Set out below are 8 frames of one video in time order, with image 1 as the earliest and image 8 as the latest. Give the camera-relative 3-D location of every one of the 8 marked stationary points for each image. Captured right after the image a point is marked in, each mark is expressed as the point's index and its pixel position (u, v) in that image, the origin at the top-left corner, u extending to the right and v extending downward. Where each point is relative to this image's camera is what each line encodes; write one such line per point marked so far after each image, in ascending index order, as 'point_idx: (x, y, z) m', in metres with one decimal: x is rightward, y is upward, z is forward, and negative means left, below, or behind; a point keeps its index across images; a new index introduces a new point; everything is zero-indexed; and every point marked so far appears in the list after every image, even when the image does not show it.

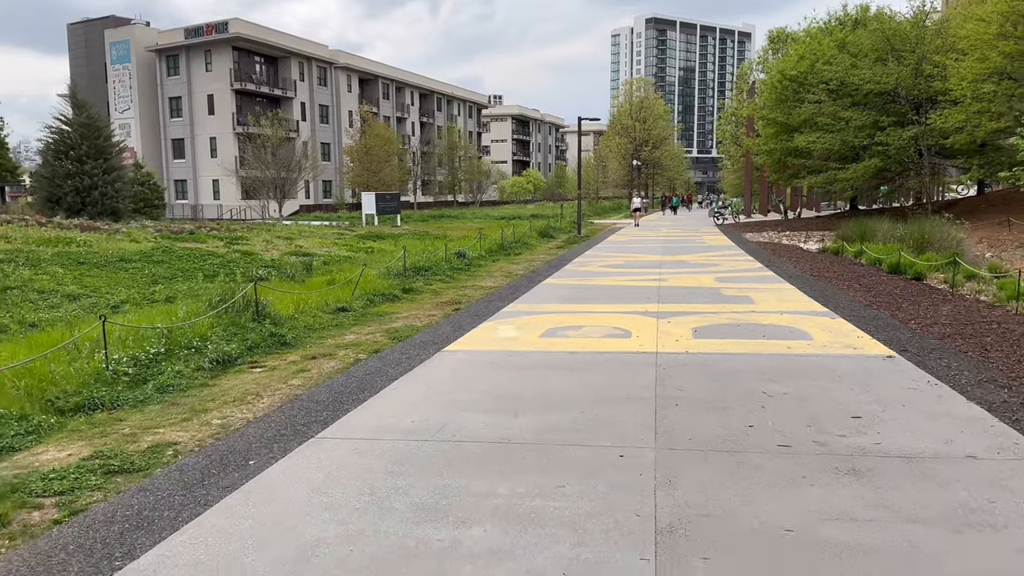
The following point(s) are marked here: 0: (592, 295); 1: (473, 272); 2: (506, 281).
0: (+1.4, -0.1, +13.3) m
1: (-0.8, +0.3, +17.6) m
2: (-0.1, +0.1, +16.0) m
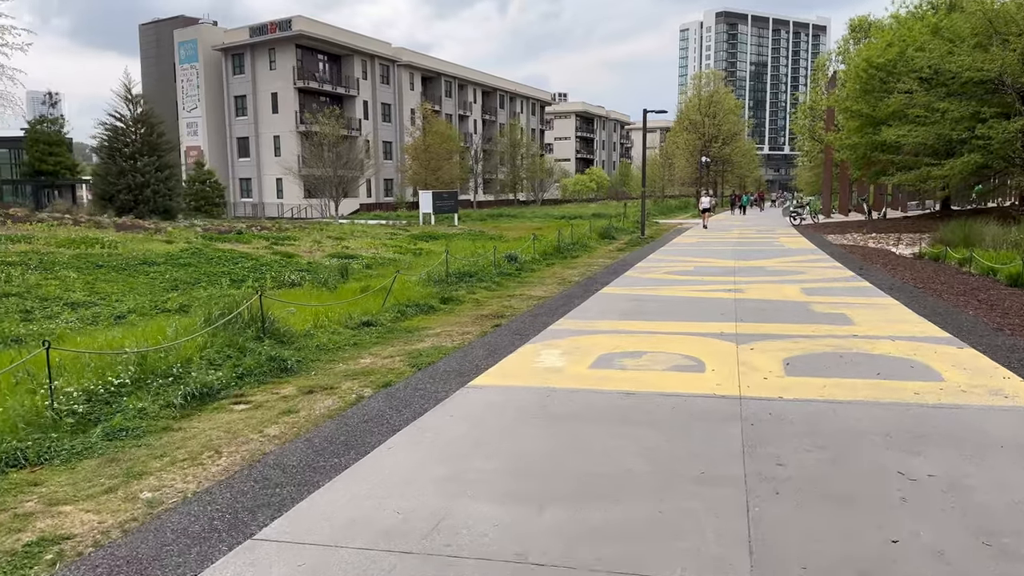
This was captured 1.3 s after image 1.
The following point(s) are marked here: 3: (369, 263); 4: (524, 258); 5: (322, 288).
0: (+2.1, -0.3, +11.5) m
1: (+0.3, +0.2, +16.0) m
2: (+0.8, 0.0, +14.3) m
3: (-3.3, +0.6, +18.7) m
4: (+0.2, +0.7, +19.4) m
5: (-3.2, 0.0, +13.8) m
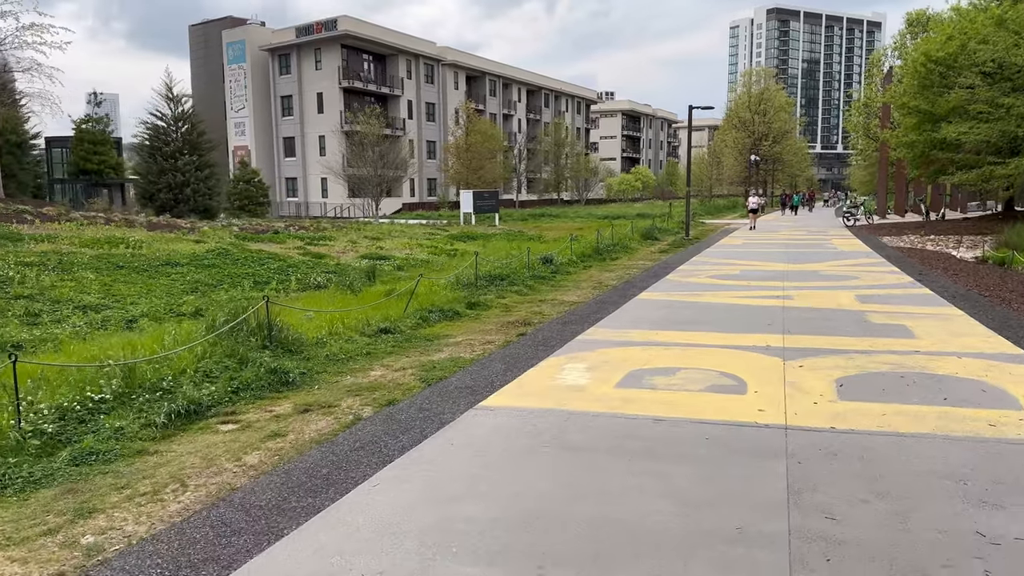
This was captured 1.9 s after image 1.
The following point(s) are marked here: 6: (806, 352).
0: (+2.5, -0.4, +10.7) m
1: (+0.9, +0.1, +15.3) m
2: (+1.4, -0.1, +13.5) m
3: (-2.5, +0.5, +18.2) m
4: (+1.0, +0.6, +18.6) m
5: (-2.7, 0.0, +13.3) m
6: (+2.9, -0.6, +8.1) m
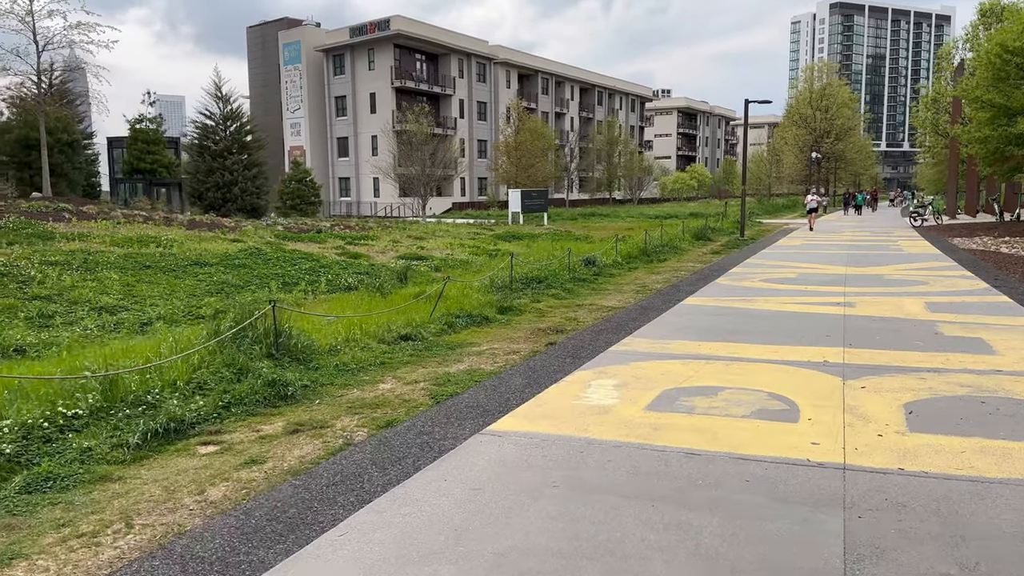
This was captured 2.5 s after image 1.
0: (+2.9, -0.5, +9.8) m
1: (+1.6, 0.0, +14.5) m
2: (+2.0, -0.2, +12.7) m
3: (-1.6, +0.5, +17.6) m
4: (+2.0, +0.6, +17.8) m
5: (-2.1, -0.1, +12.7) m
6: (+3.1, -0.7, +7.2) m
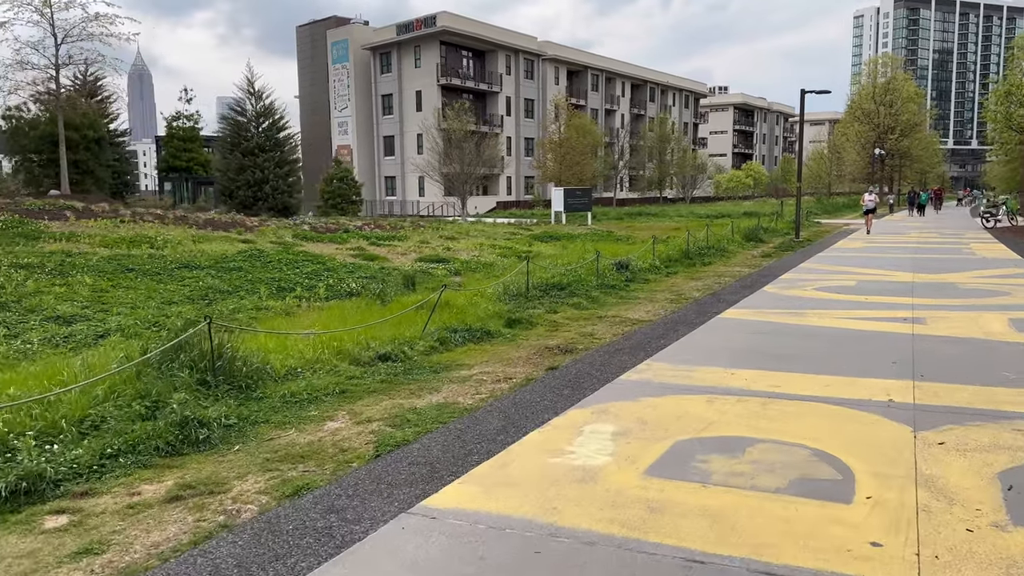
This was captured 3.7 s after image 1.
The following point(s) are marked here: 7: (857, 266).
0: (+2.9, -0.6, +8.2) m
1: (+1.9, -0.1, +13.0) m
2: (+2.2, -0.3, +11.1) m
3: (-1.1, +0.4, +16.3) m
4: (+2.5, +0.4, +16.3) m
5: (-1.9, -0.2, +11.4) m
6: (+3.0, -0.9, +5.6) m
7: (+6.9, +0.4, +16.3) m
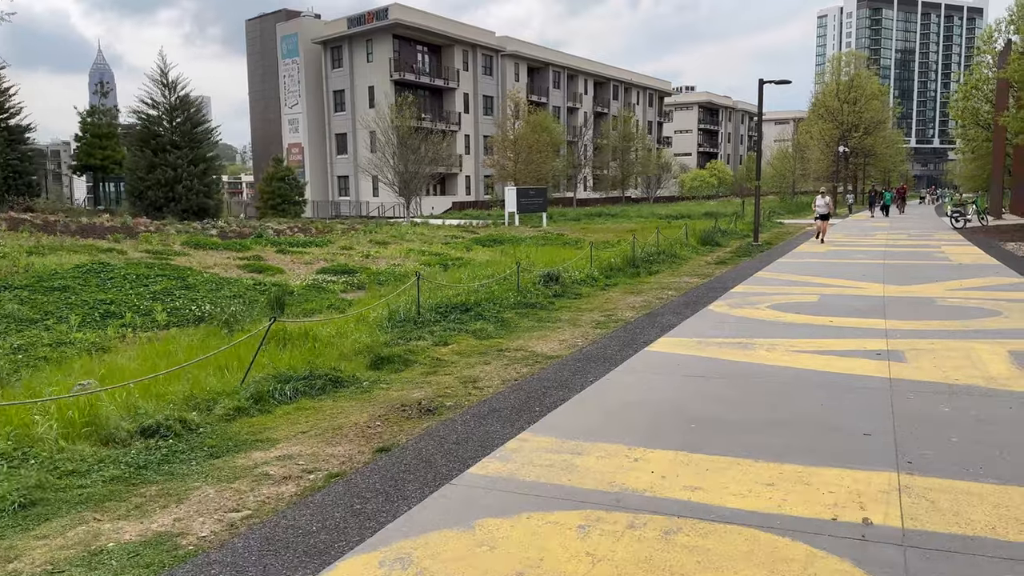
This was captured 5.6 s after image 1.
0: (+1.7, -0.9, +6.0) m
1: (+0.5, -0.4, +10.7) m
2: (+0.9, -0.6, +8.9) m
3: (-2.6, +0.1, +13.9) m
4: (+1.0, +0.2, +14.1) m
5: (-3.2, -0.5, +9.1) m
6: (+1.9, -1.1, +3.4) m
7: (+5.4, +0.2, +14.2) m
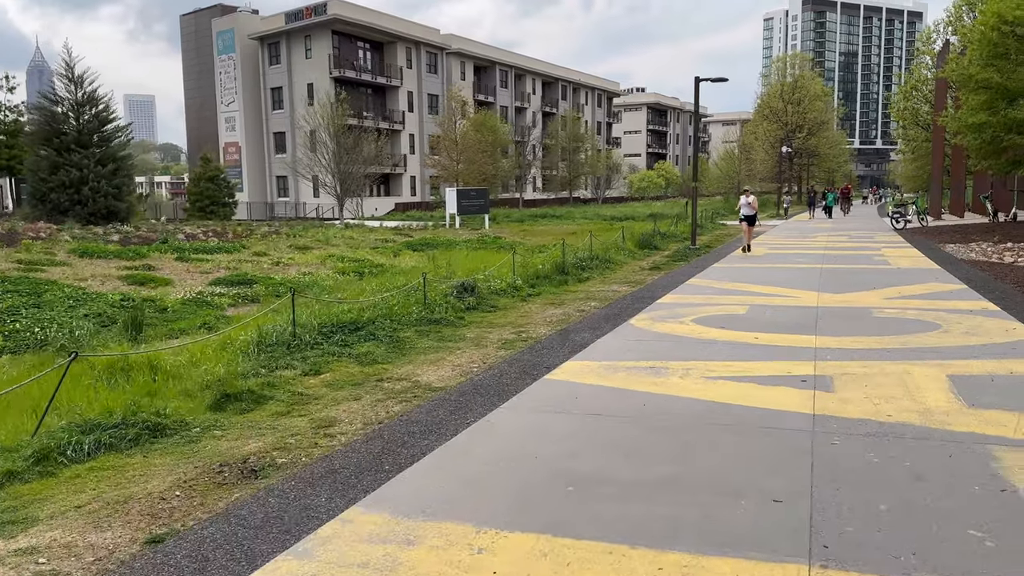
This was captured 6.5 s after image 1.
0: (+0.7, -1.0, +5.0) m
1: (-0.7, -0.5, +9.6) m
2: (-0.2, -0.8, +7.9) m
3: (-3.9, -0.1, +12.6) m
4: (-0.4, 0.0, +13.0) m
5: (-4.3, -0.7, +7.8) m
6: (+1.1, -1.3, +2.4) m
7: (+4.0, +0.1, +13.4) m
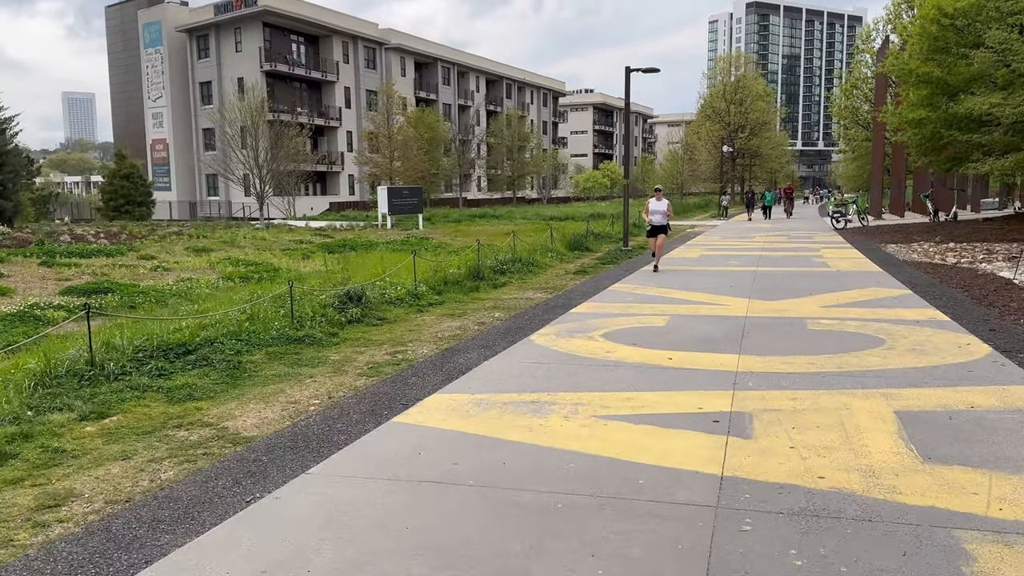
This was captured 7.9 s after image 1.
0: (-0.2, -1.1, +3.5) m
1: (-1.9, -0.7, +8.0) m
2: (-1.4, -0.9, +6.3) m
3: (-5.4, -0.2, +10.8) m
4: (-1.8, -0.1, +11.4) m
5: (-5.5, -0.8, +5.9) m
6: (+0.3, -1.4, +0.9) m
7: (+2.5, 0.0, +12.1) m
